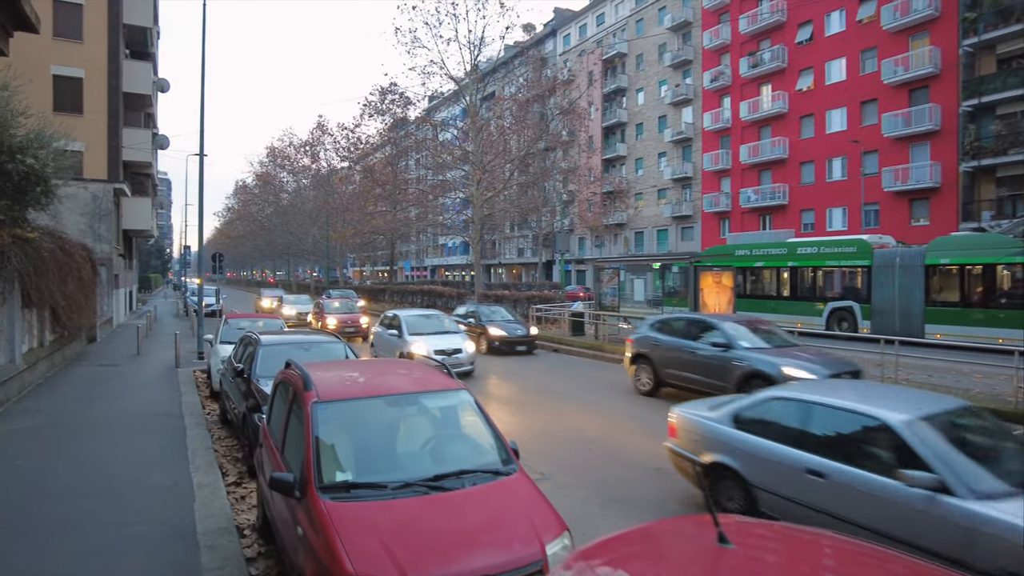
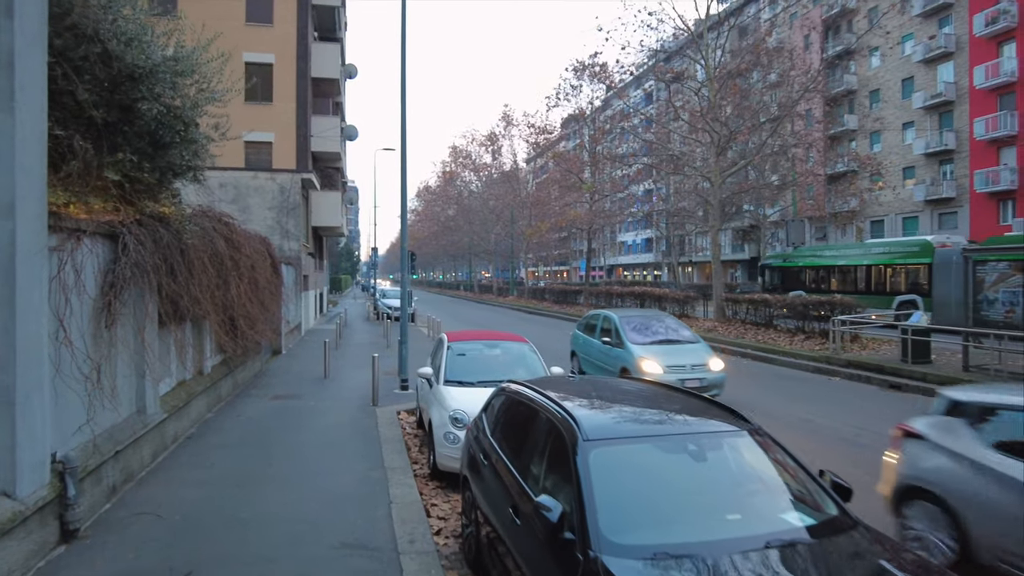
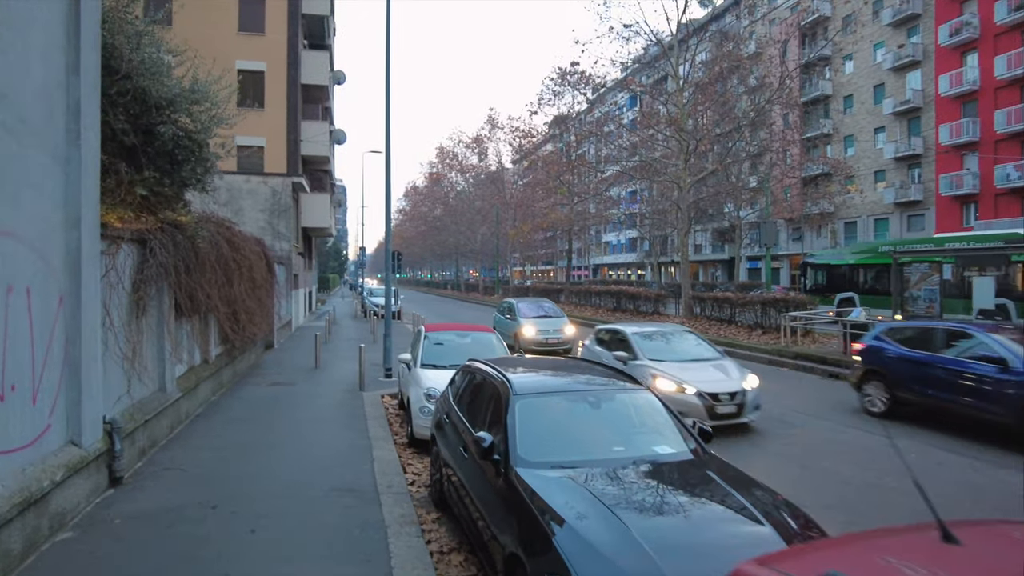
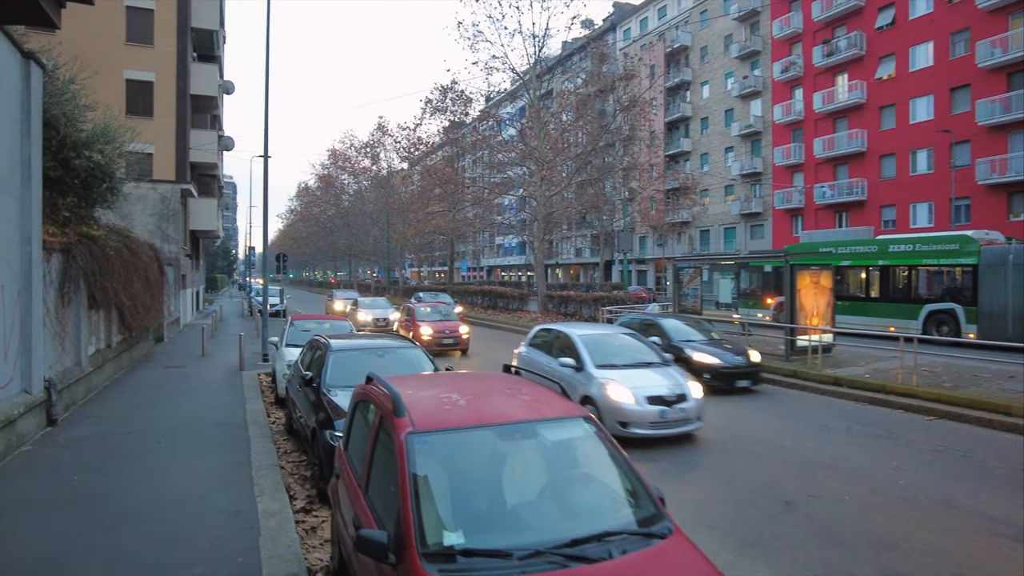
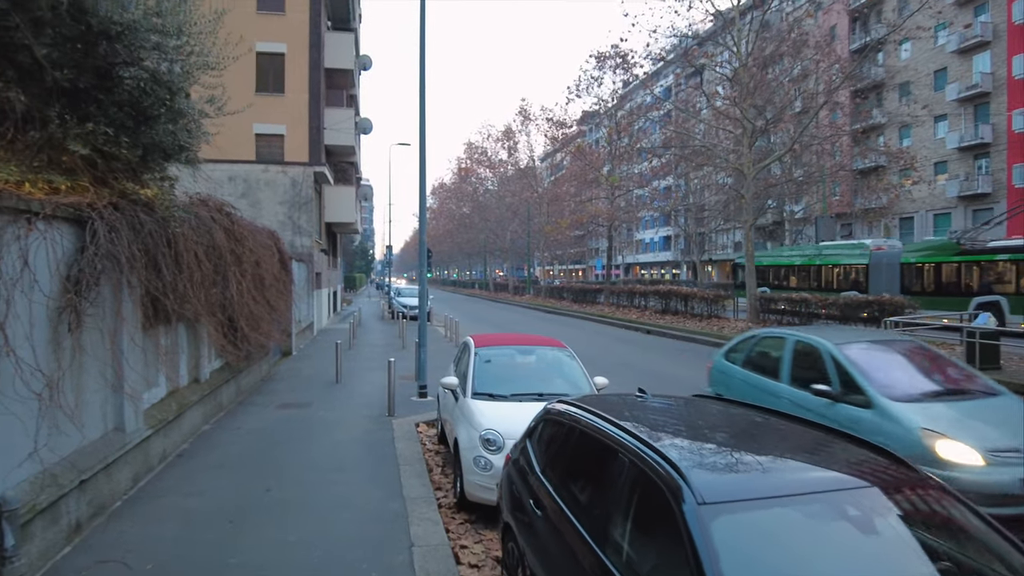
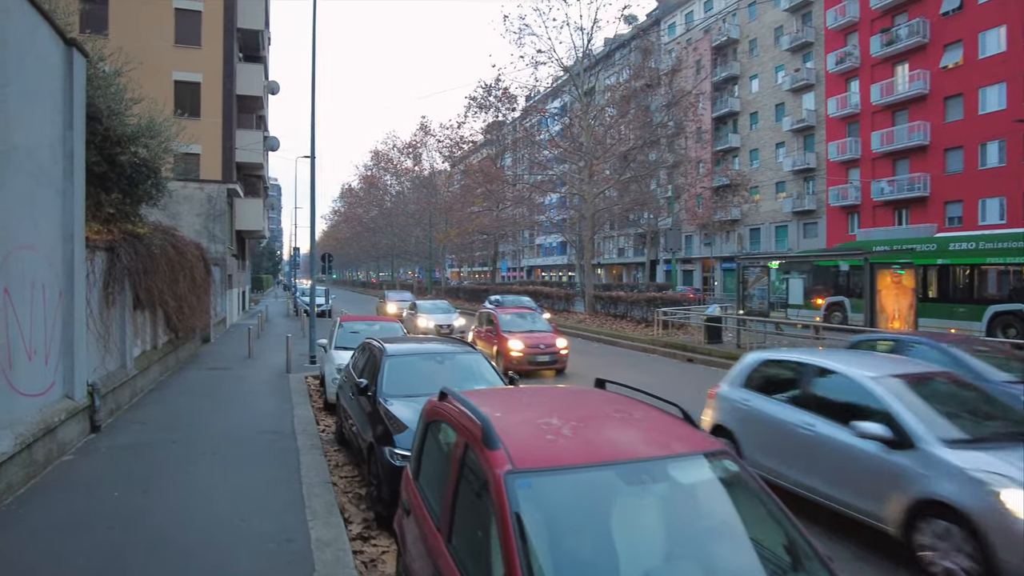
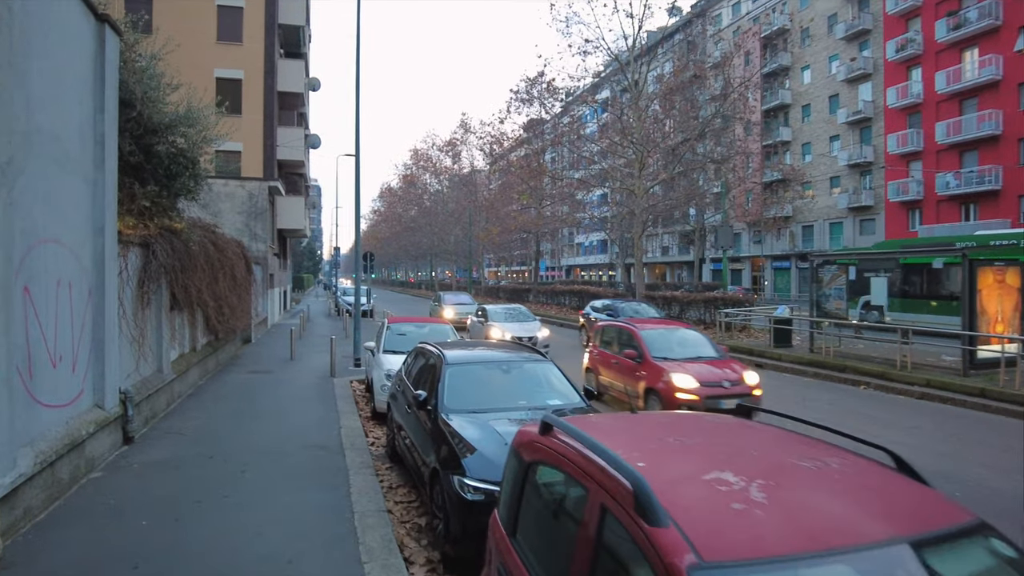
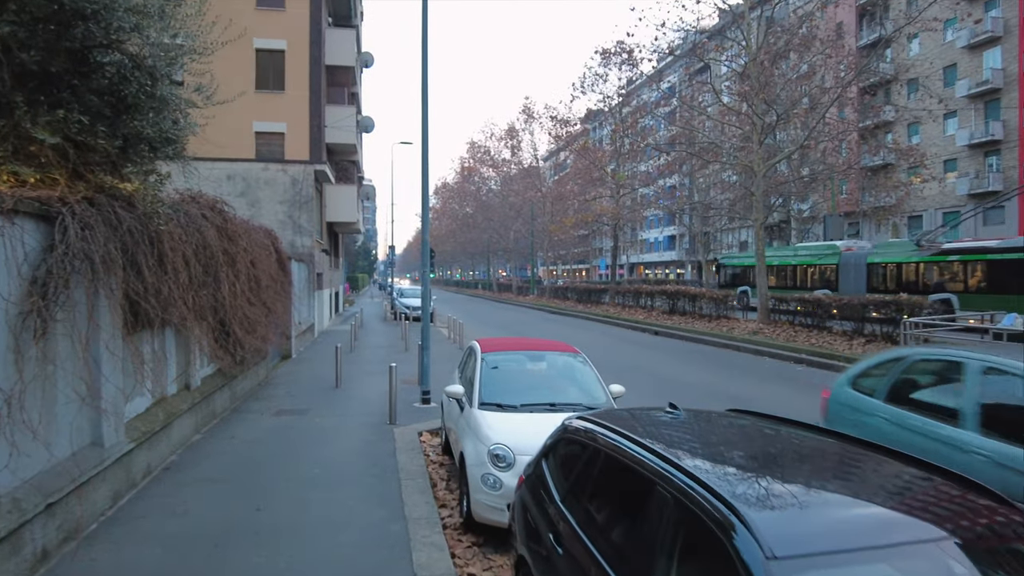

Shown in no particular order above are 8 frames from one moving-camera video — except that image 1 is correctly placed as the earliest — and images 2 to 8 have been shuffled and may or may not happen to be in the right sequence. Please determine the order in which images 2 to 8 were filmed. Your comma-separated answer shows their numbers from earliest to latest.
4, 6, 7, 3, 2, 5, 8
